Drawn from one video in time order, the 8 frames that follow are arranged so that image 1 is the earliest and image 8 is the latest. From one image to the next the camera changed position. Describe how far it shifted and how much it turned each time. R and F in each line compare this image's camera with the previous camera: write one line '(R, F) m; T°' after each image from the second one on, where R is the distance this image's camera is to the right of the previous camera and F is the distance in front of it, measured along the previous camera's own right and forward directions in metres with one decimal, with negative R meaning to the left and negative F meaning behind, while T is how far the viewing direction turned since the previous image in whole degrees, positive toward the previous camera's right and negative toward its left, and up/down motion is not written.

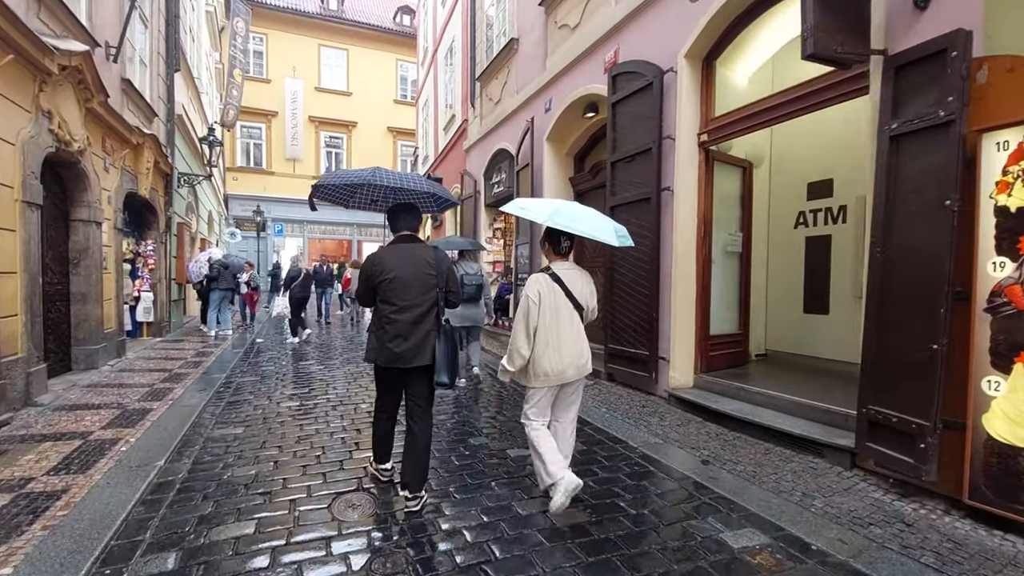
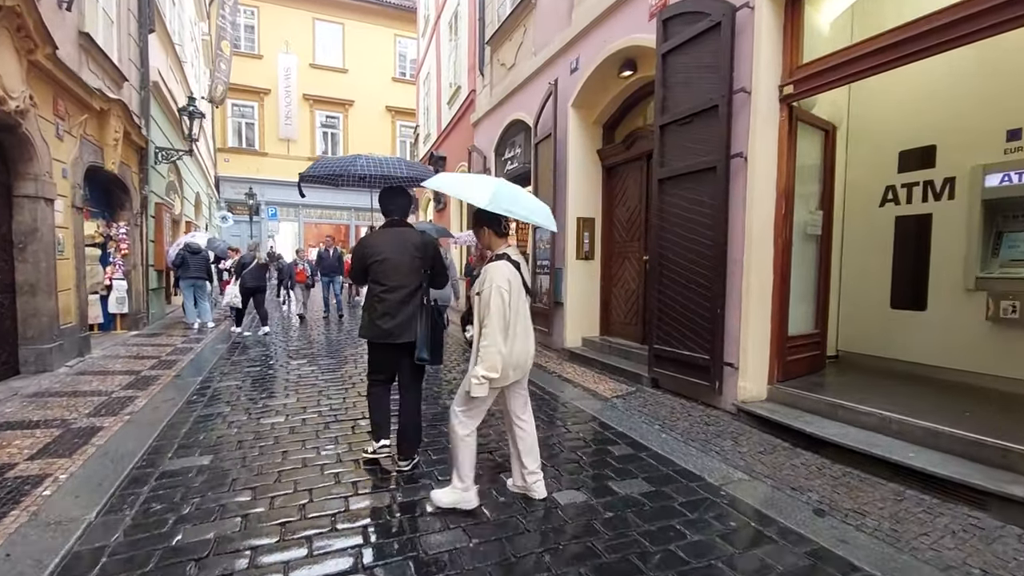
(-0.3, +1.1) m; 0°
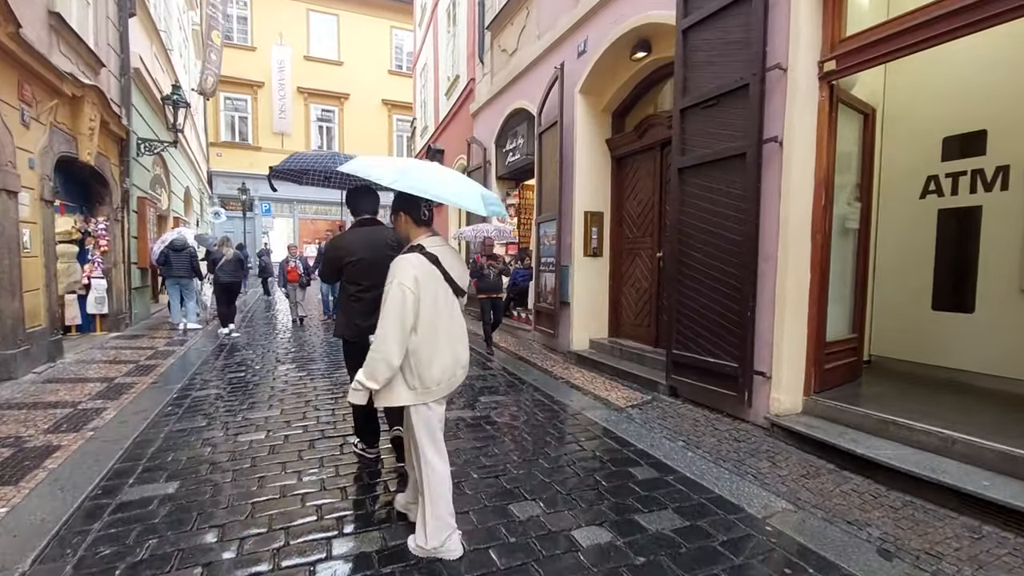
(-0.1, +0.5) m; 0°
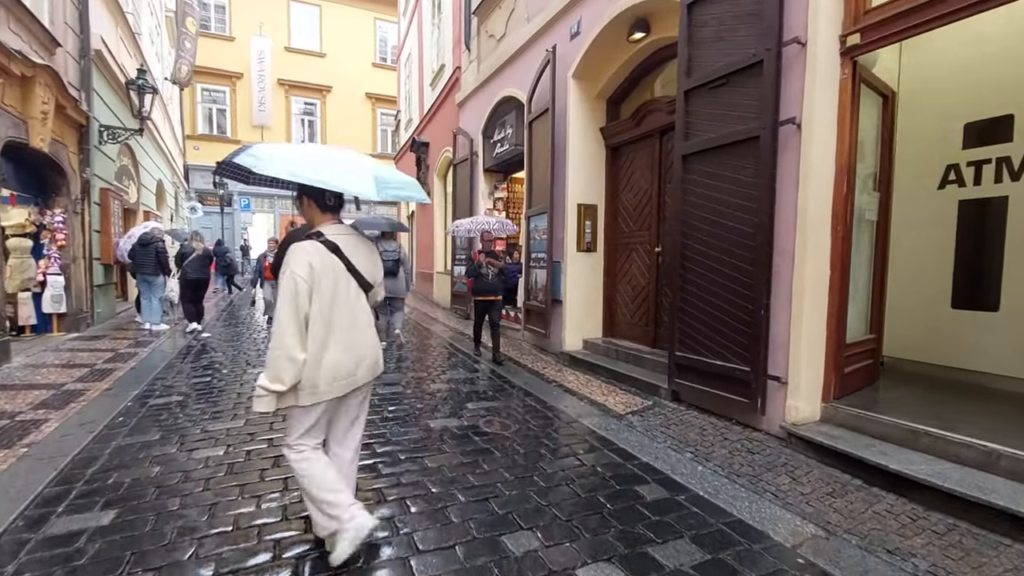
(0.0, +0.4) m; +2°
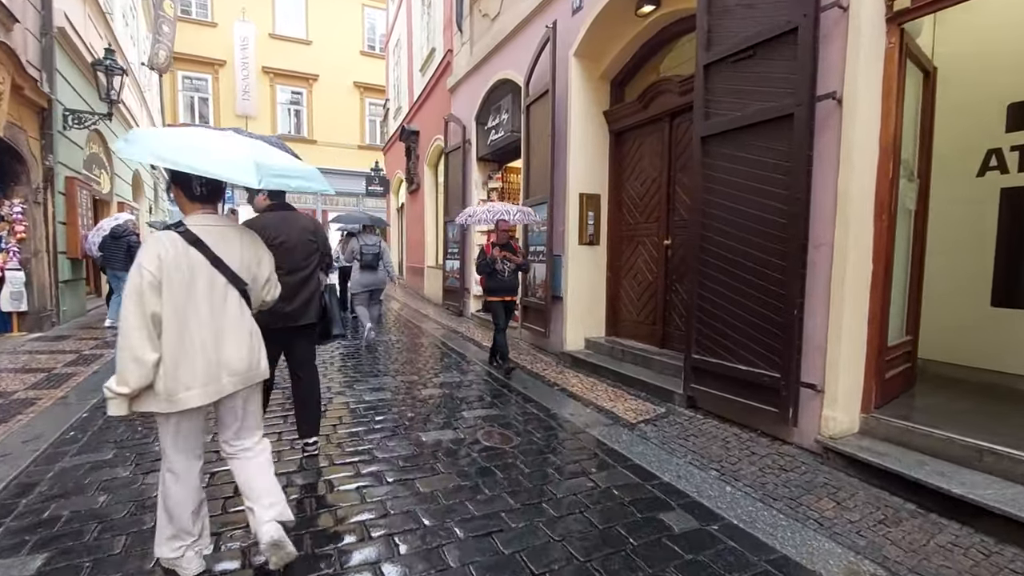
(-0.1, +0.5) m; +1°
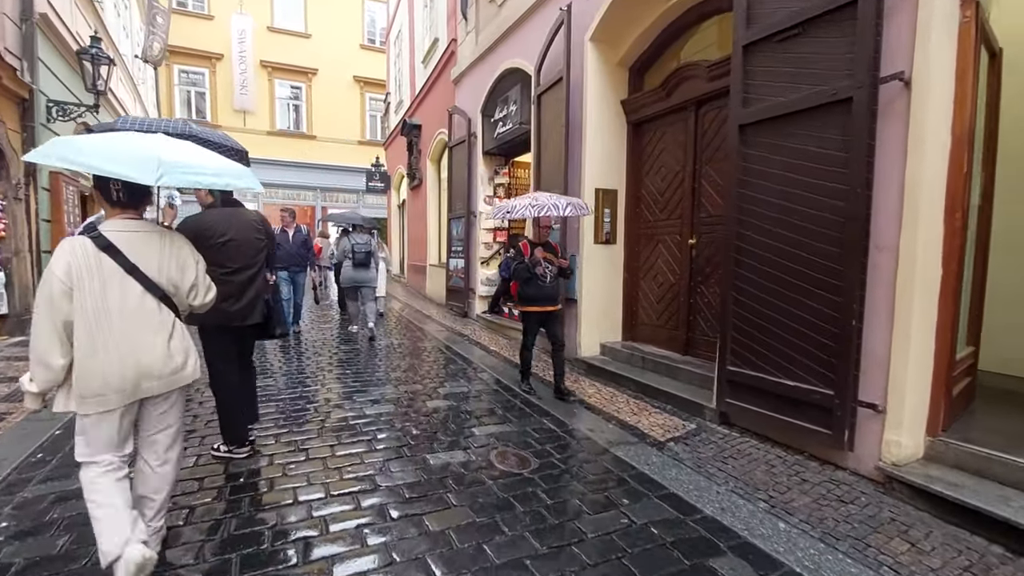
(-0.1, +0.4) m; 0°
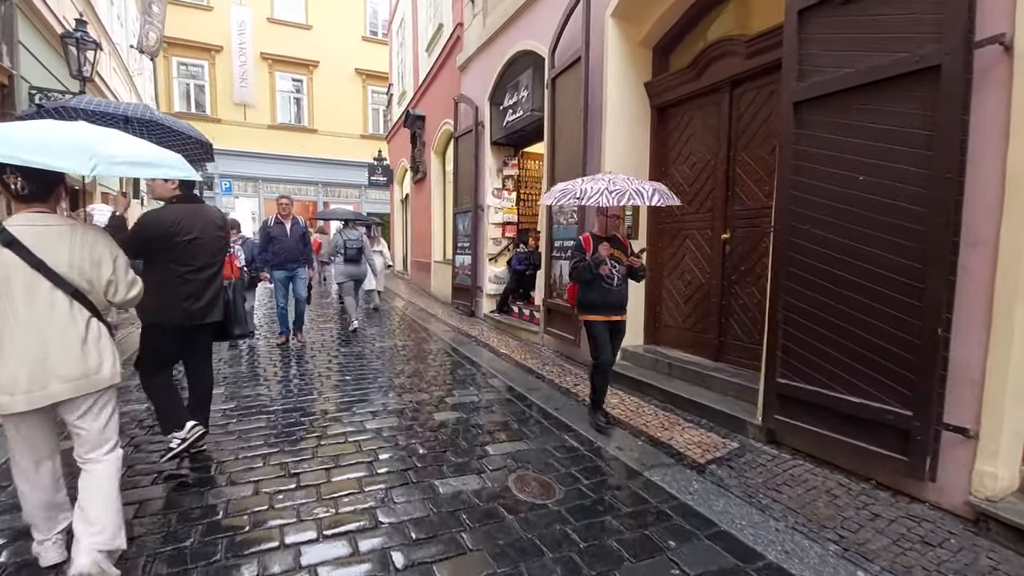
(-0.1, +0.5) m; 0°
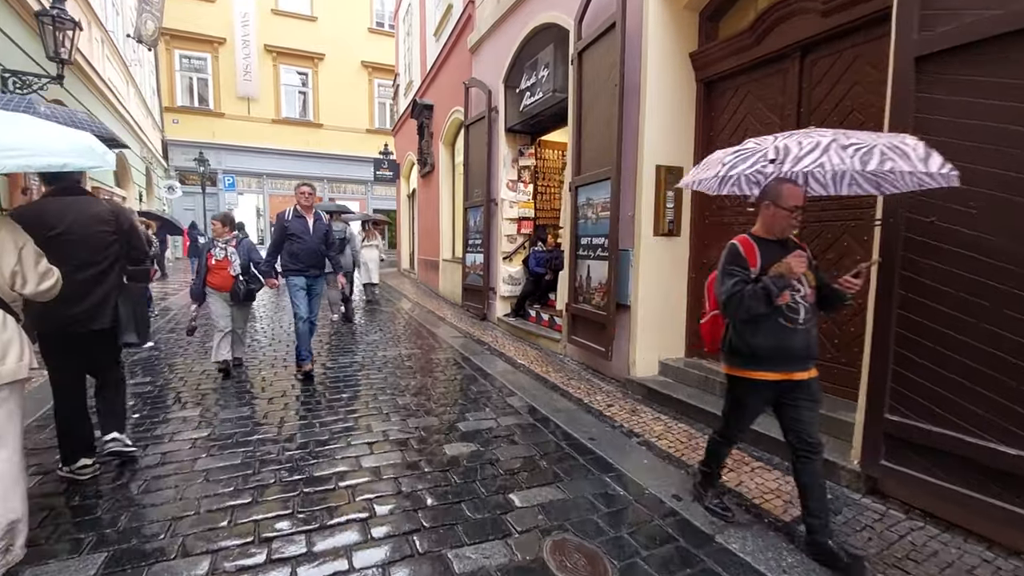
(-0.1, +0.7) m; -1°
